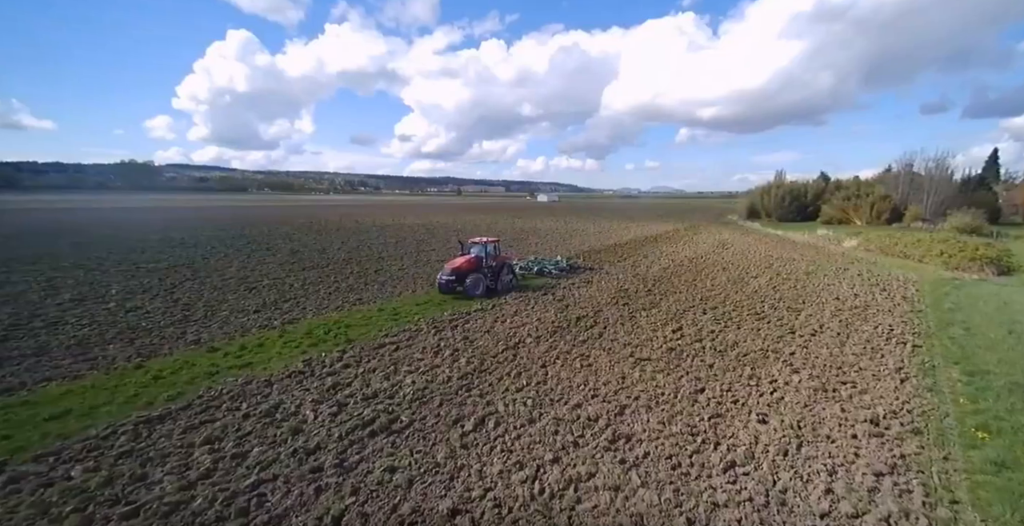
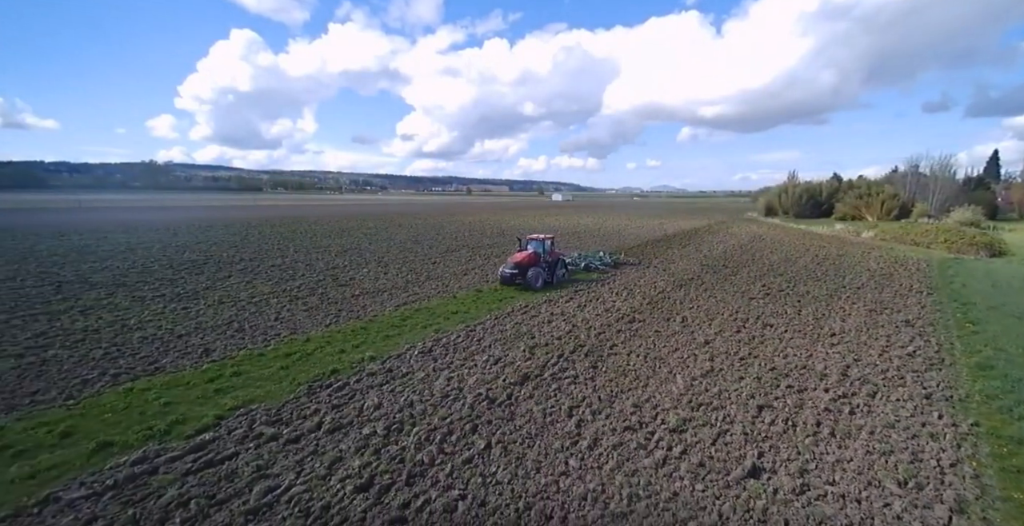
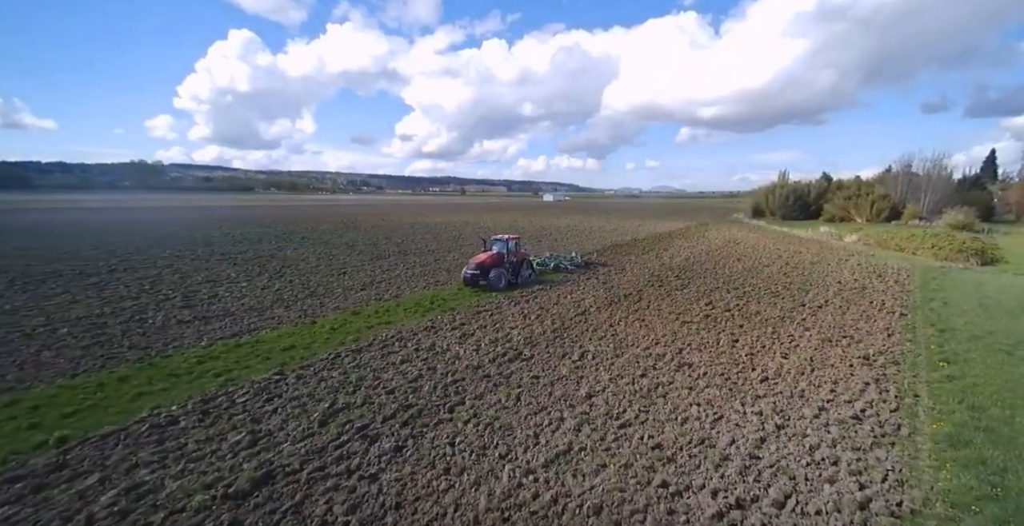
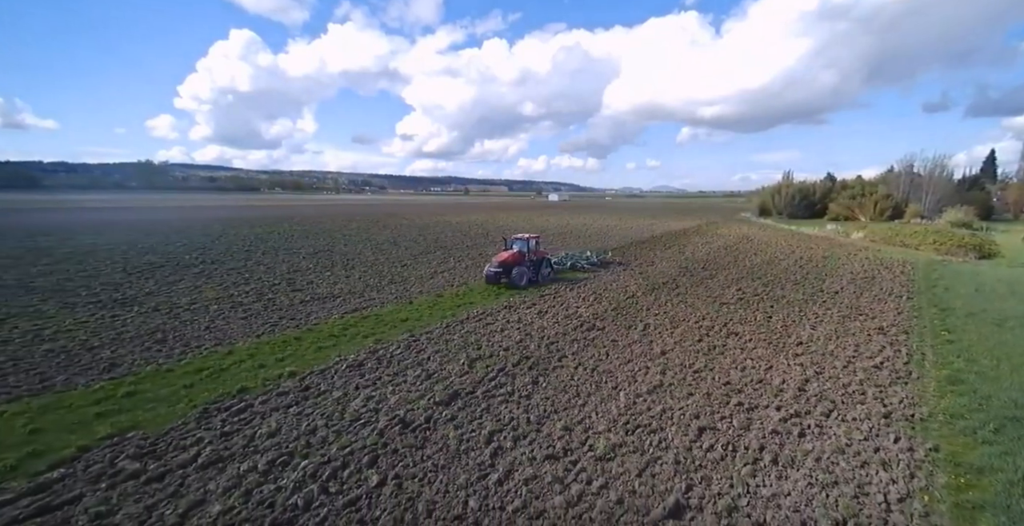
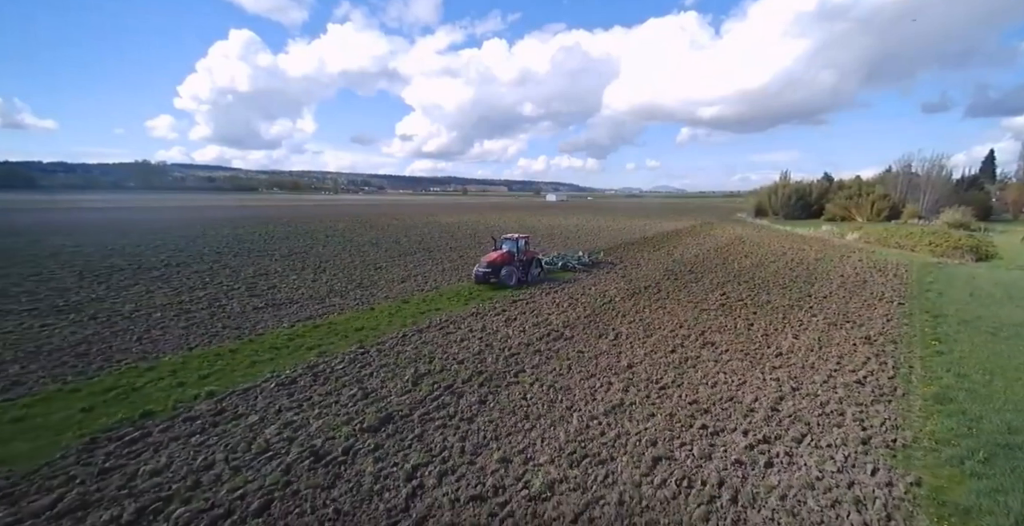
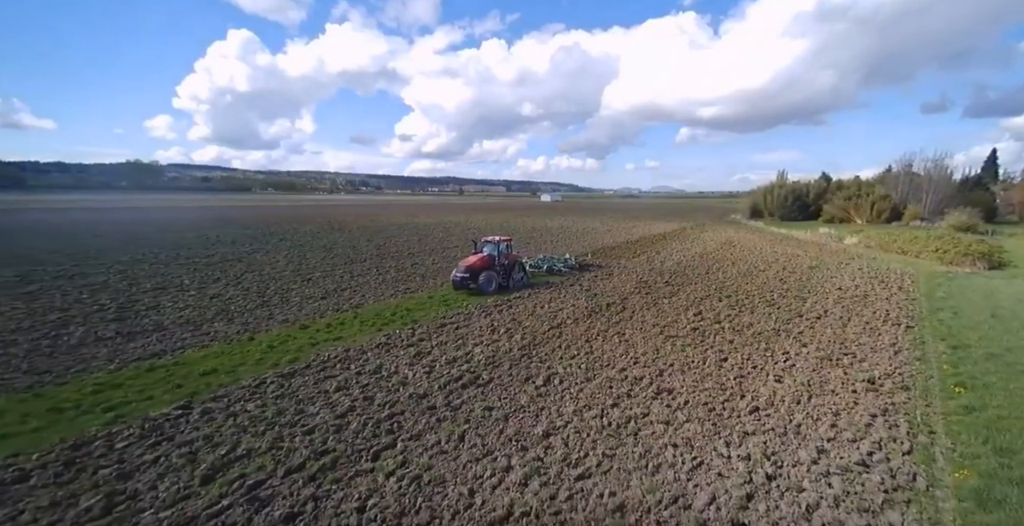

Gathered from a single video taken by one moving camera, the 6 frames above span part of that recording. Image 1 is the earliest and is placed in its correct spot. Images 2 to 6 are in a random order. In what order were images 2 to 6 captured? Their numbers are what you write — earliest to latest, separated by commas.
6, 3, 5, 4, 2
